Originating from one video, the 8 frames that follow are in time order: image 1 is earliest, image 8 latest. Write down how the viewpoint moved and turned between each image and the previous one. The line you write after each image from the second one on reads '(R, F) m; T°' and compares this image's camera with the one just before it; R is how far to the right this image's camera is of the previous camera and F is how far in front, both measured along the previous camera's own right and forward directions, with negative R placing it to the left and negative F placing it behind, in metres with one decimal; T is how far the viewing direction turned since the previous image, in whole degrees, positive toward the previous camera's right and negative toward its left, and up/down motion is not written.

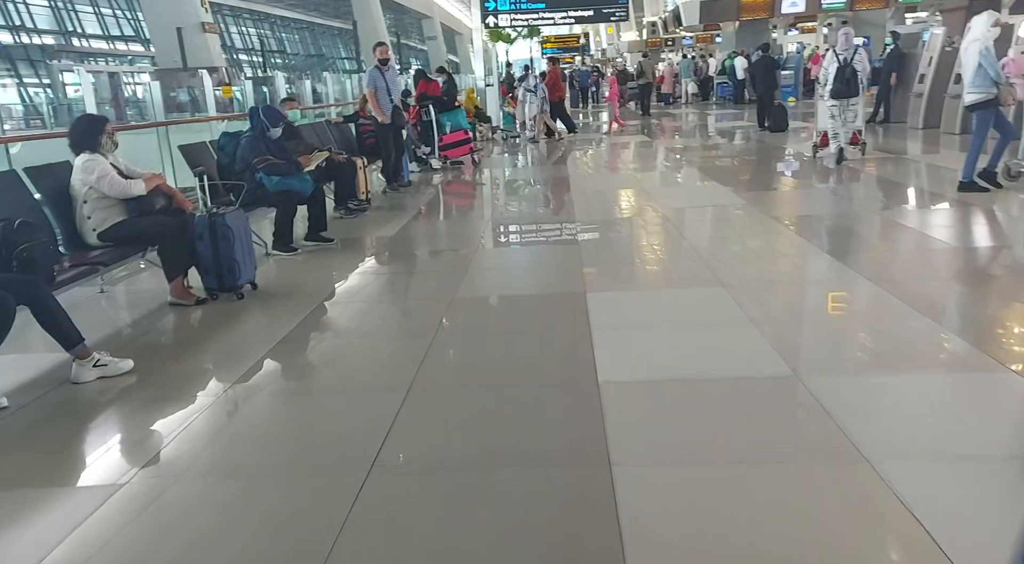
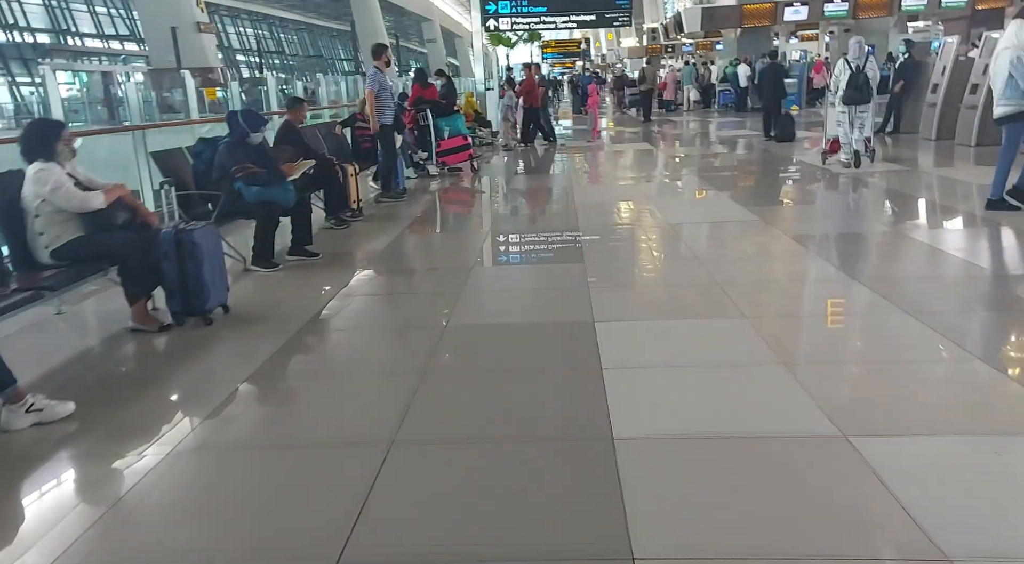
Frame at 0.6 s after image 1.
(0.0, +0.3) m; 0°
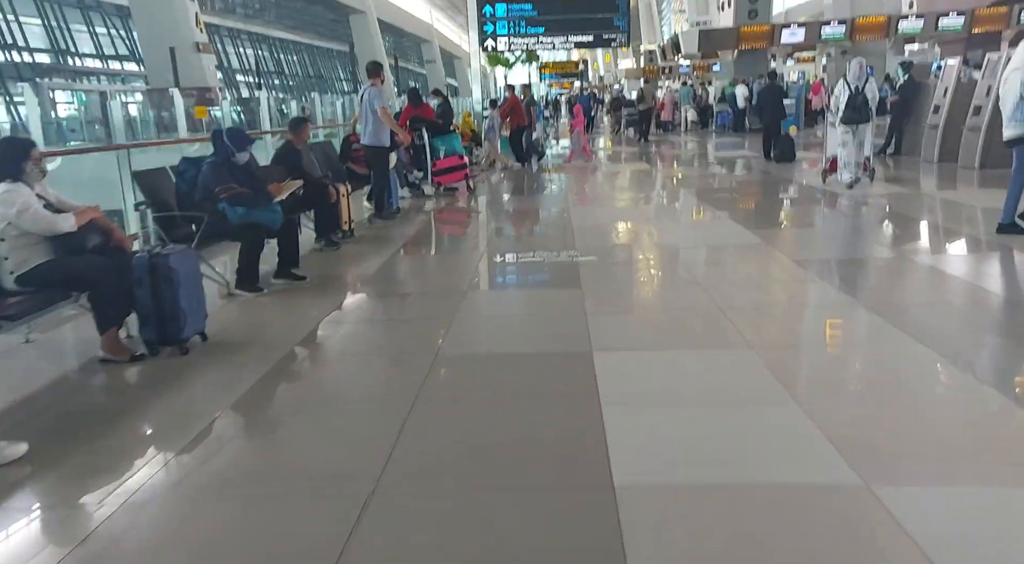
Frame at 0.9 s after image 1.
(0.0, +0.1) m; 0°
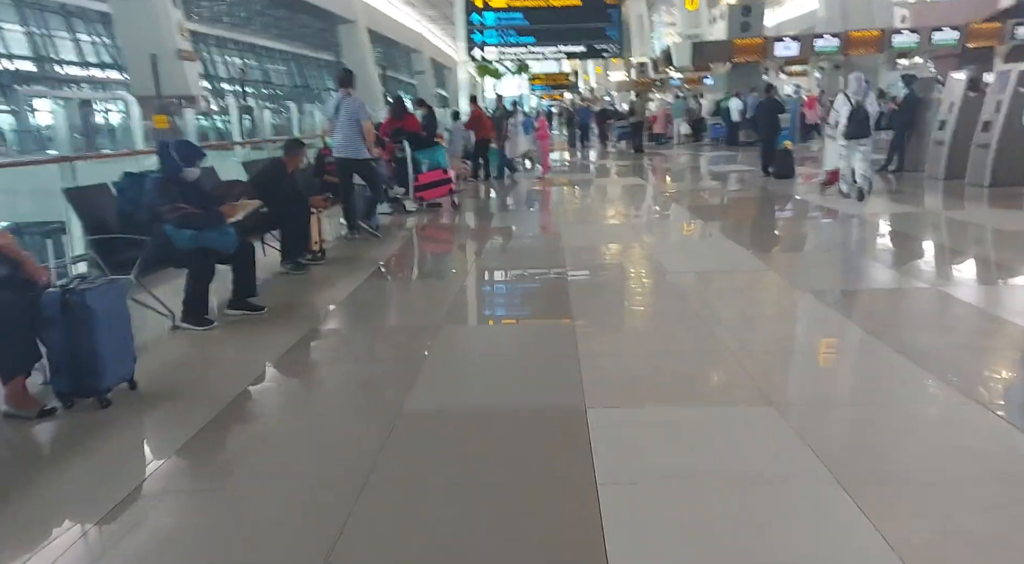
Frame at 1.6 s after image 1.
(0.0, +0.4) m; +1°
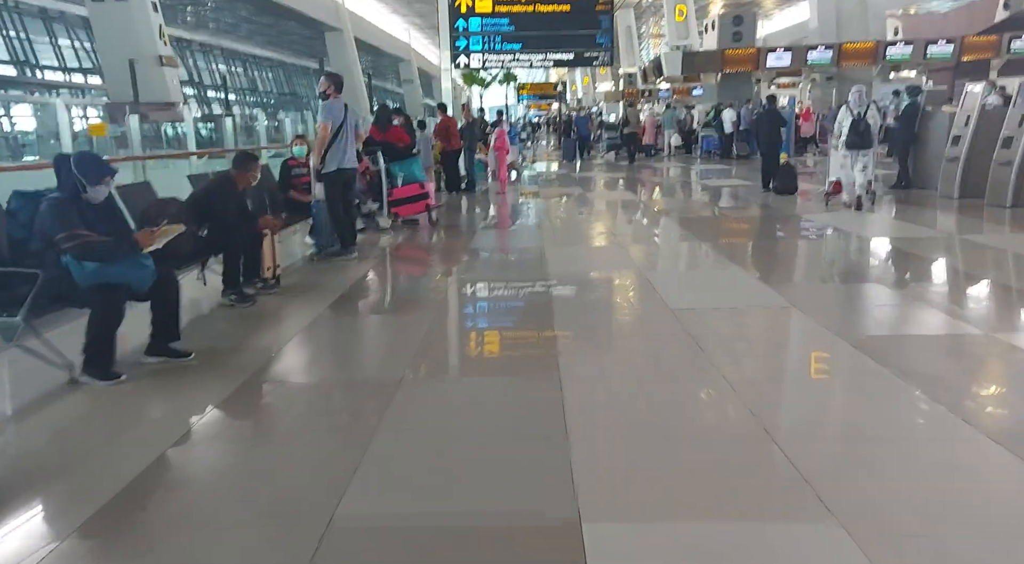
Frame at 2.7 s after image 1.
(0.0, +0.5) m; +1°
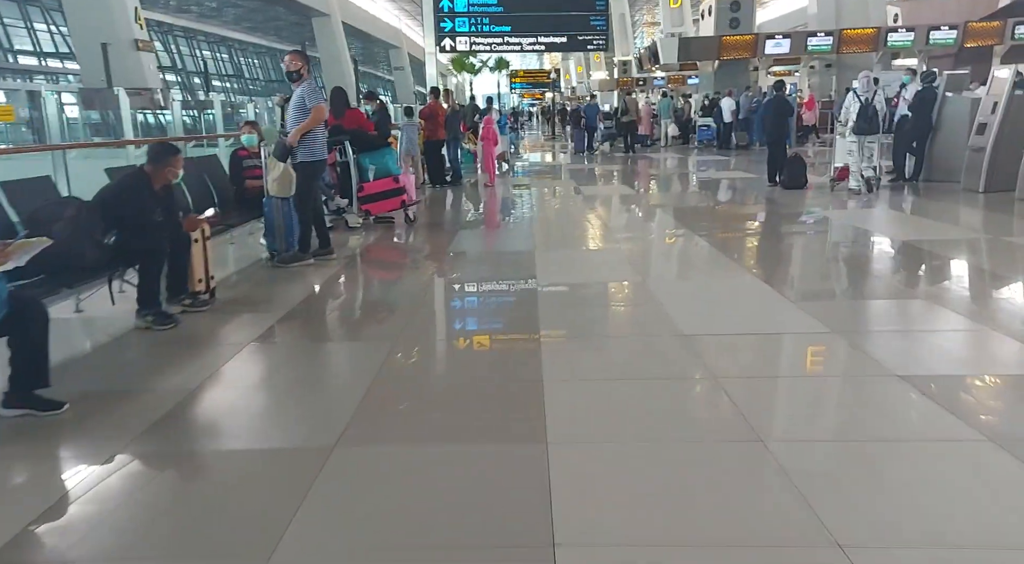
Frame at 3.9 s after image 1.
(+0.1, +0.6) m; +1°
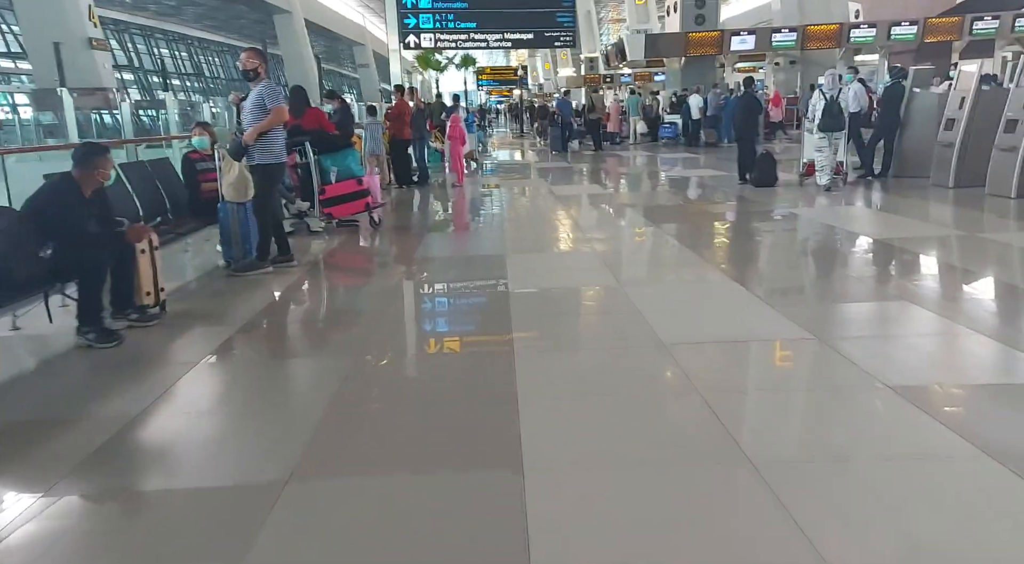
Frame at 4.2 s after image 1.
(0.0, +0.2) m; +2°
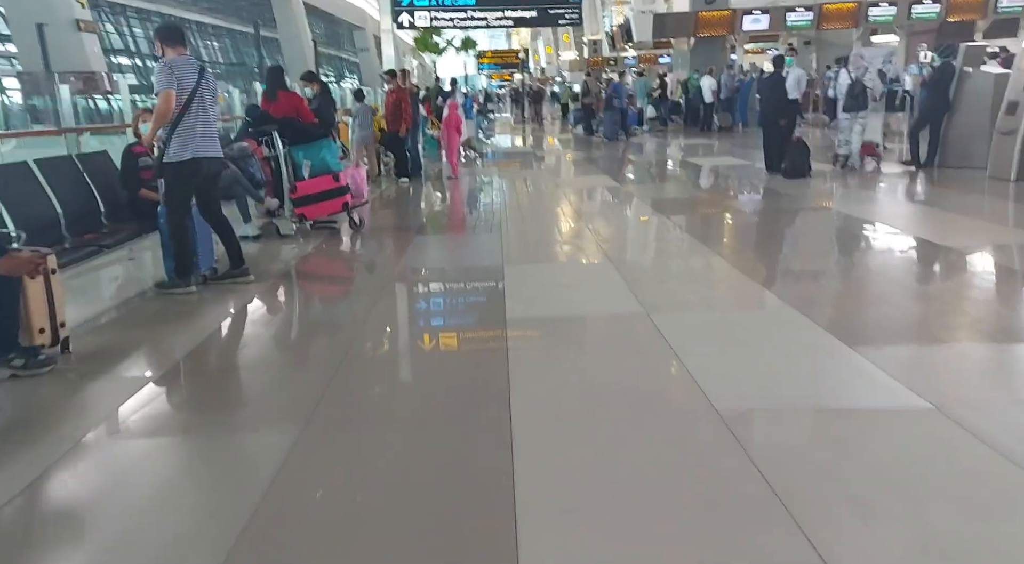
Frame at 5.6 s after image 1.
(0.0, +0.7) m; 0°
